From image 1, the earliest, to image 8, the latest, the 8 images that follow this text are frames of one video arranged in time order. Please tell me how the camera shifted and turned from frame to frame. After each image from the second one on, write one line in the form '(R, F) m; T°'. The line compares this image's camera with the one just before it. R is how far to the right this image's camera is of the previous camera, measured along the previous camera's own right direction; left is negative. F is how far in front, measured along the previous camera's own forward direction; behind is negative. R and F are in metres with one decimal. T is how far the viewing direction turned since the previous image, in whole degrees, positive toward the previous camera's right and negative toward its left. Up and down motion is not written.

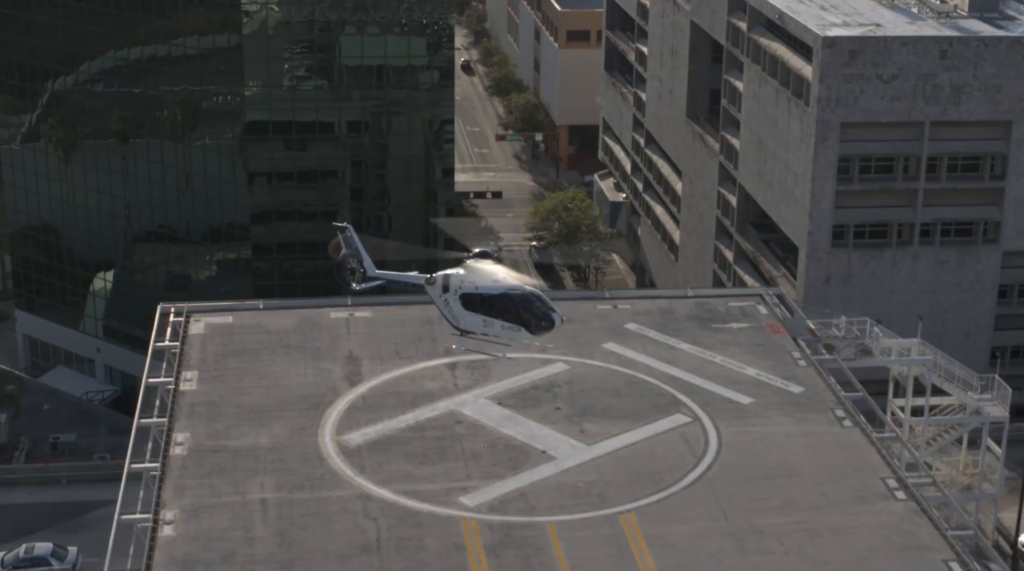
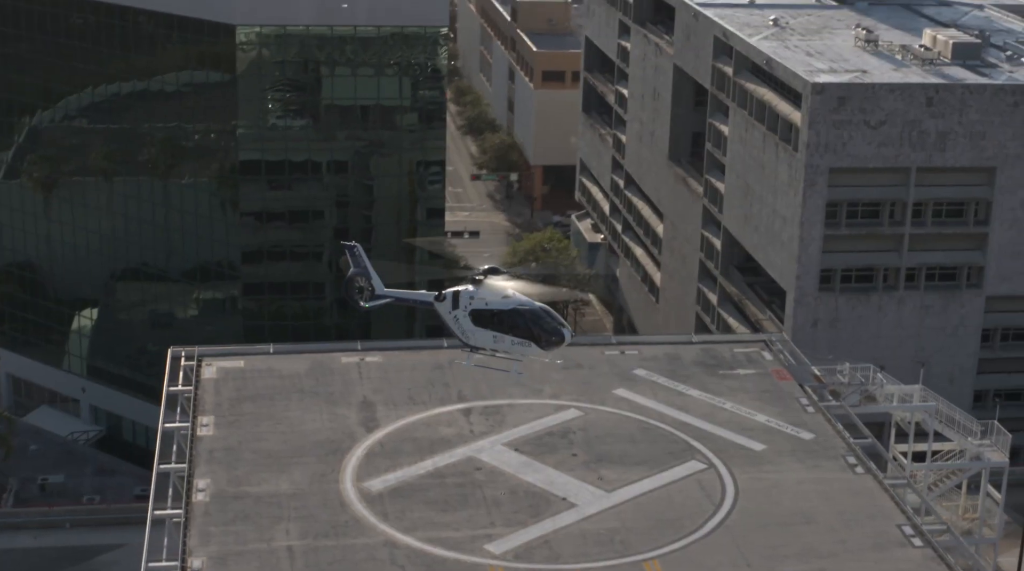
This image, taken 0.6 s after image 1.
(-1.3, -0.4) m; +1°
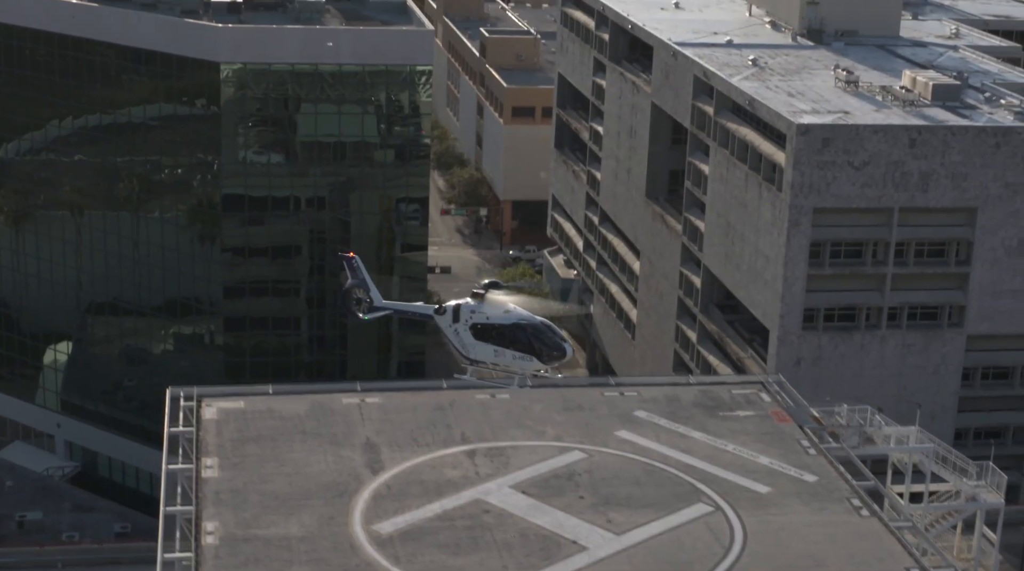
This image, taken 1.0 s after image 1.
(-1.1, 0.0) m; +1°
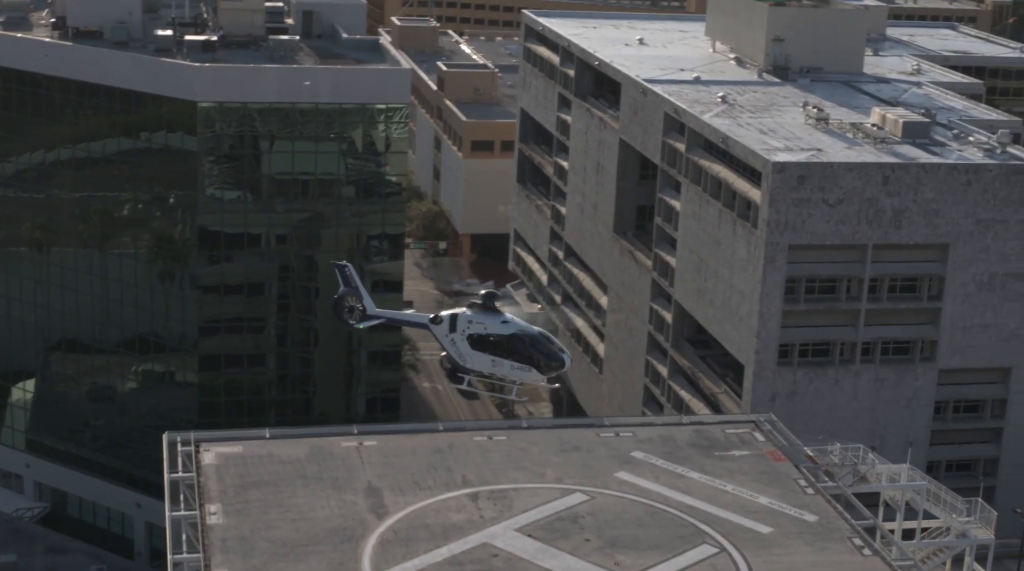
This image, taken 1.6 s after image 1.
(-1.3, -0.2) m; +2°
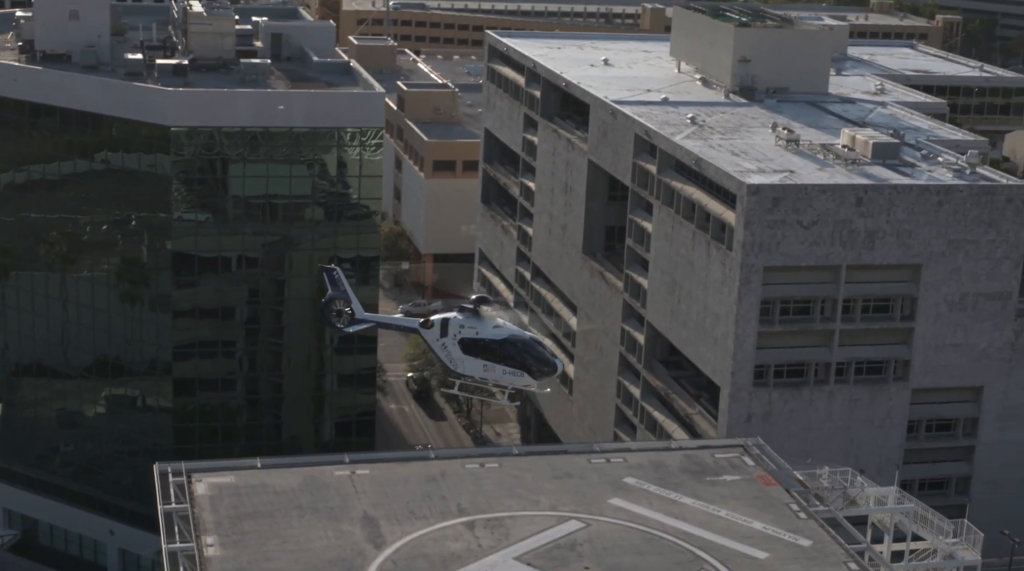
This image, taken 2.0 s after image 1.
(-1.0, -0.1) m; +2°
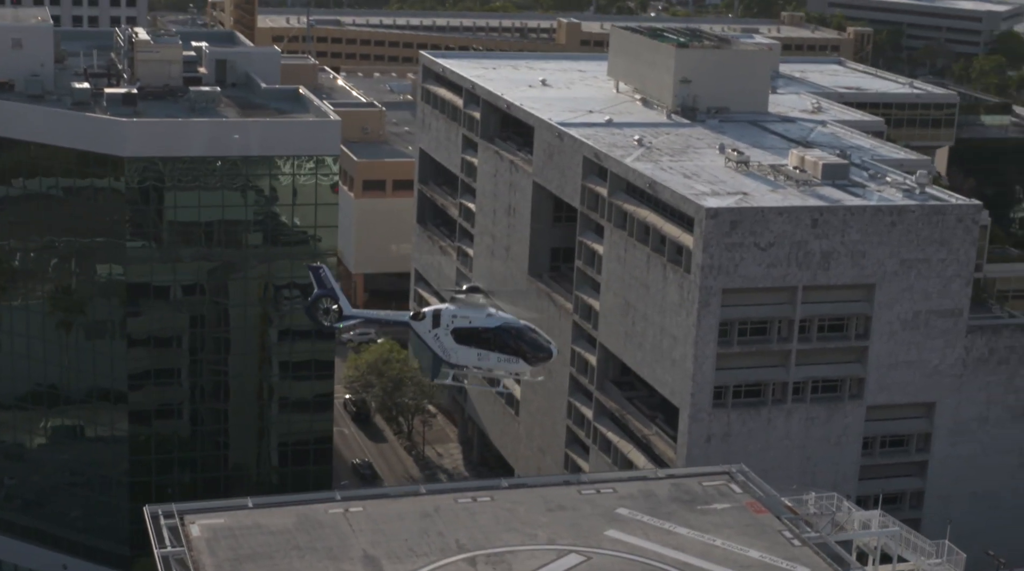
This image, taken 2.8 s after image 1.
(-2.0, 0.0) m; +3°
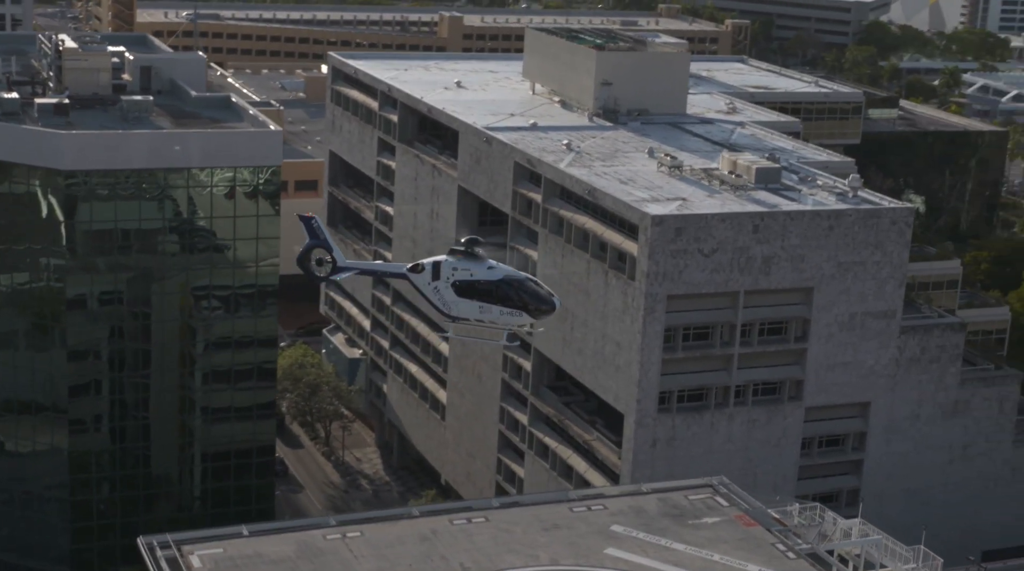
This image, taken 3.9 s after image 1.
(-3.1, +0.1) m; +4°
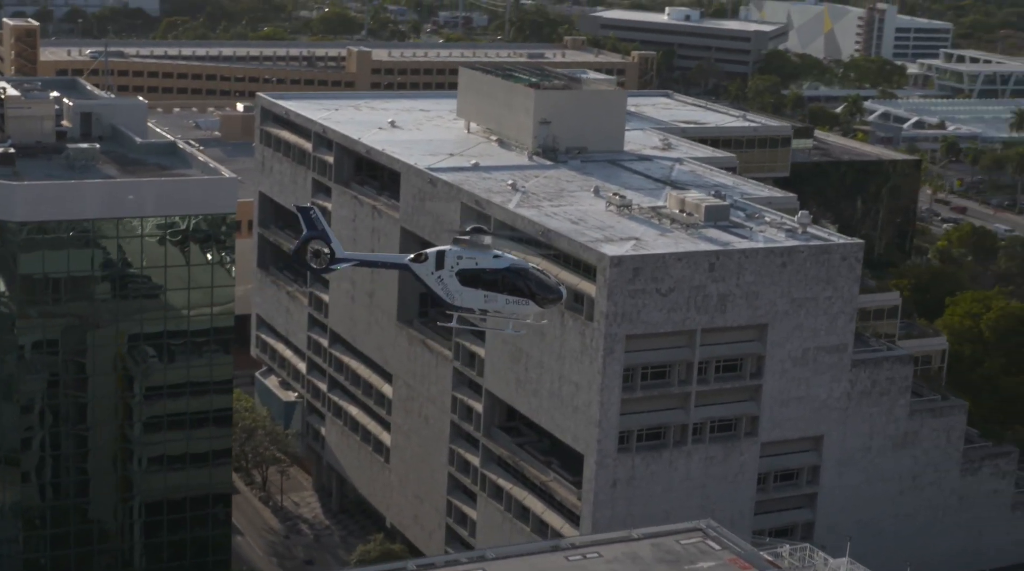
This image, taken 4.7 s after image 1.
(-2.4, +0.1) m; +3°
